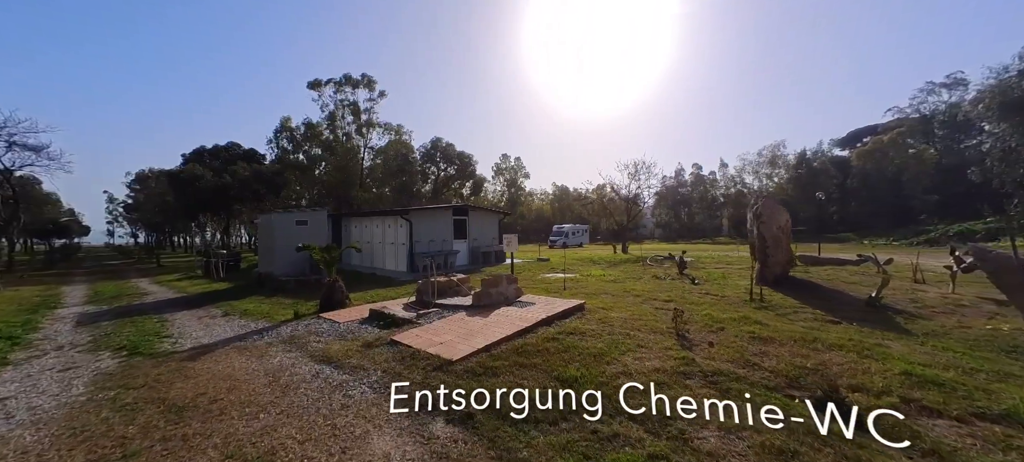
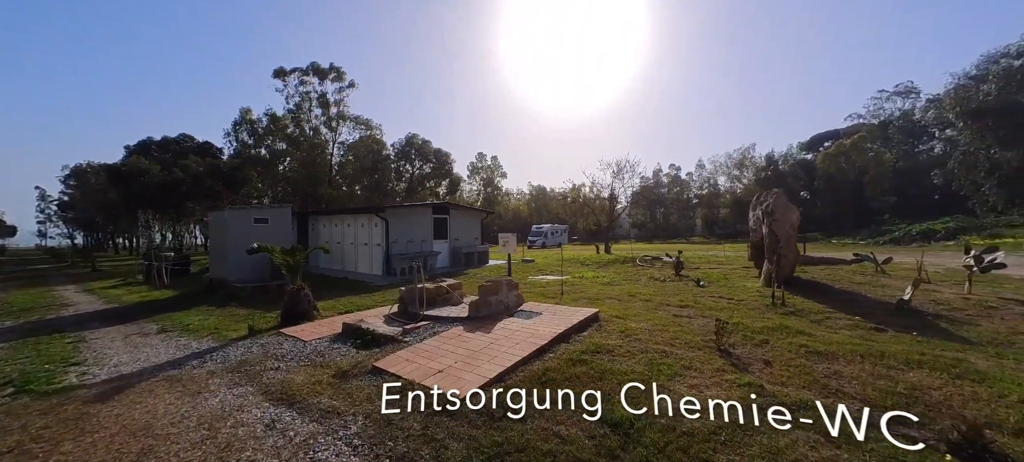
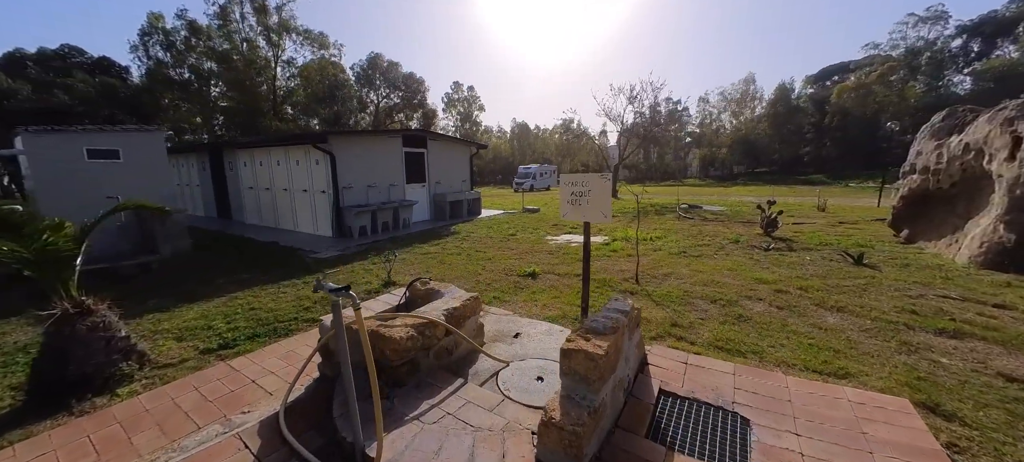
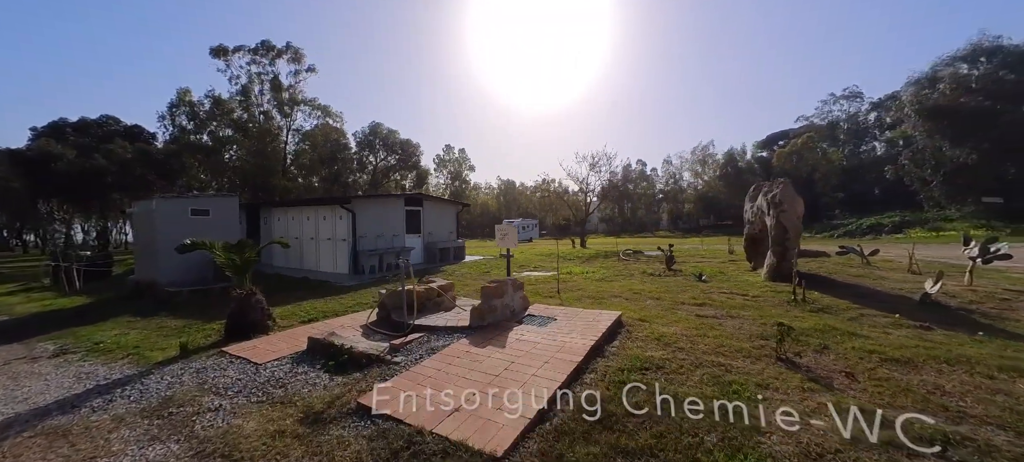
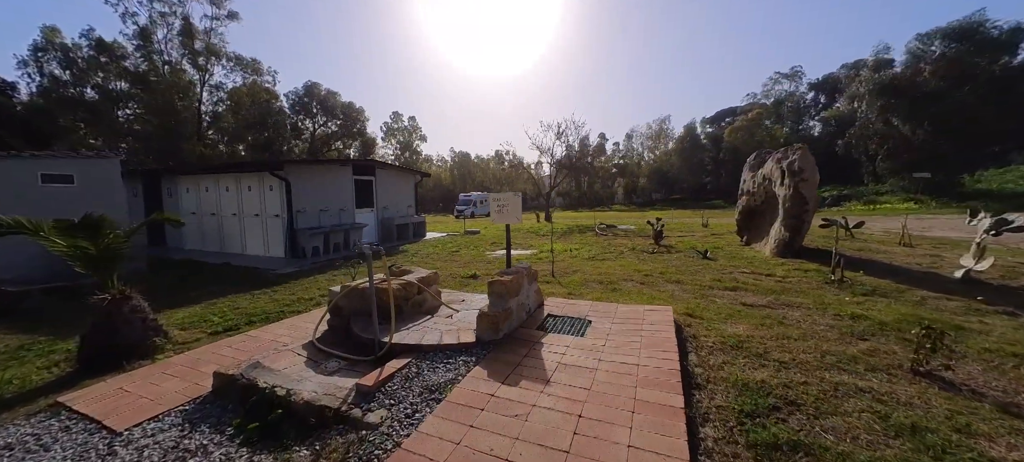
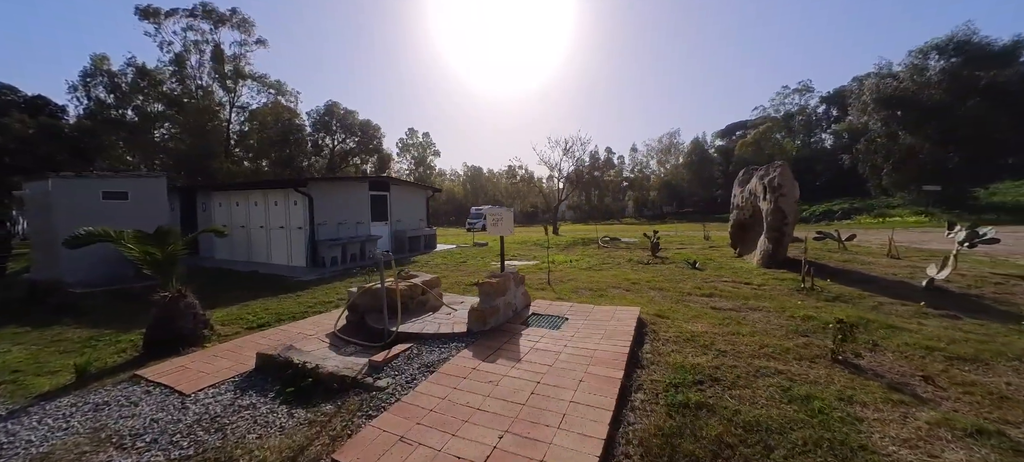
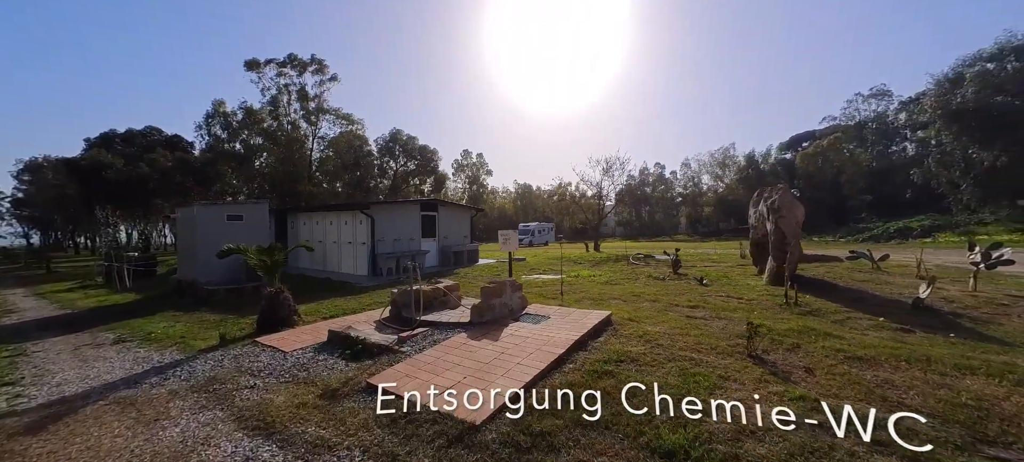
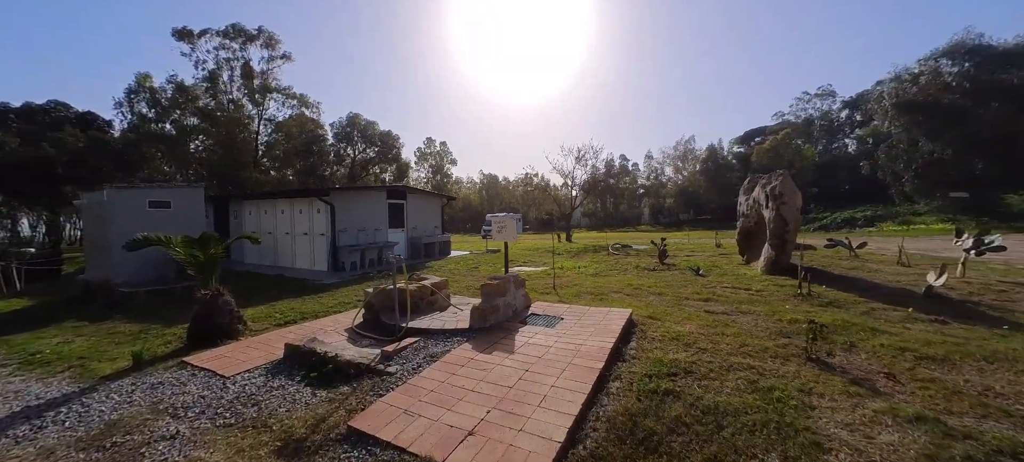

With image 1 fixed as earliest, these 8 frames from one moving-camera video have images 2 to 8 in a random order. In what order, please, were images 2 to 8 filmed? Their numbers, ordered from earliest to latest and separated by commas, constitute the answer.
2, 7, 4, 8, 6, 5, 3
